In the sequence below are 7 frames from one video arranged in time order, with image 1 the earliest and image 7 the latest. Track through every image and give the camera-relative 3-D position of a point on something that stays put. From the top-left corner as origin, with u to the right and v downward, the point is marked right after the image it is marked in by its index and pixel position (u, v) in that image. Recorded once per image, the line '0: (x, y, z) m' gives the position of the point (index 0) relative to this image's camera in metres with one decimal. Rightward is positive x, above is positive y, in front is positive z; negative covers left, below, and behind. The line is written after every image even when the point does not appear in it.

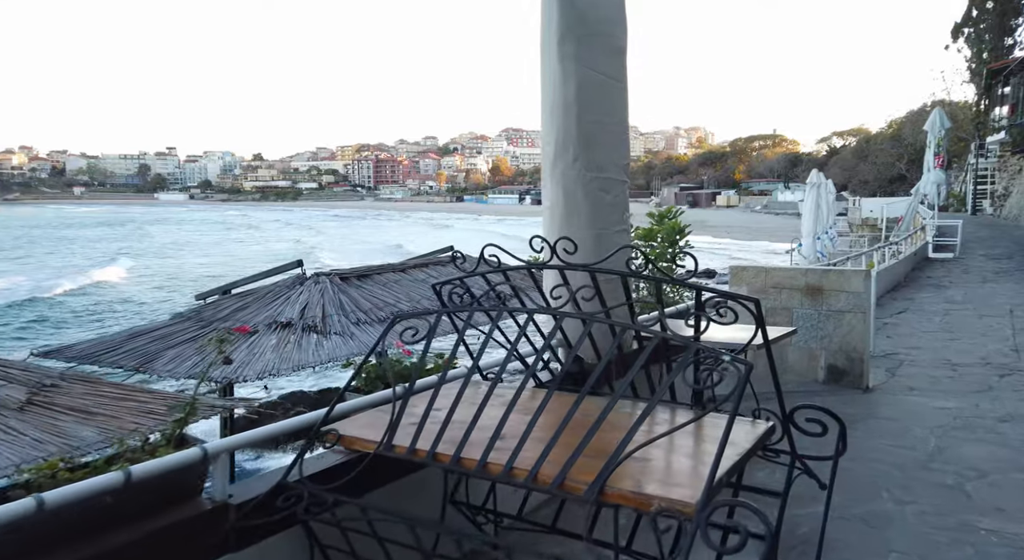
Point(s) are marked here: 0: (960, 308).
0: (+5.7, -0.4, +9.7) m
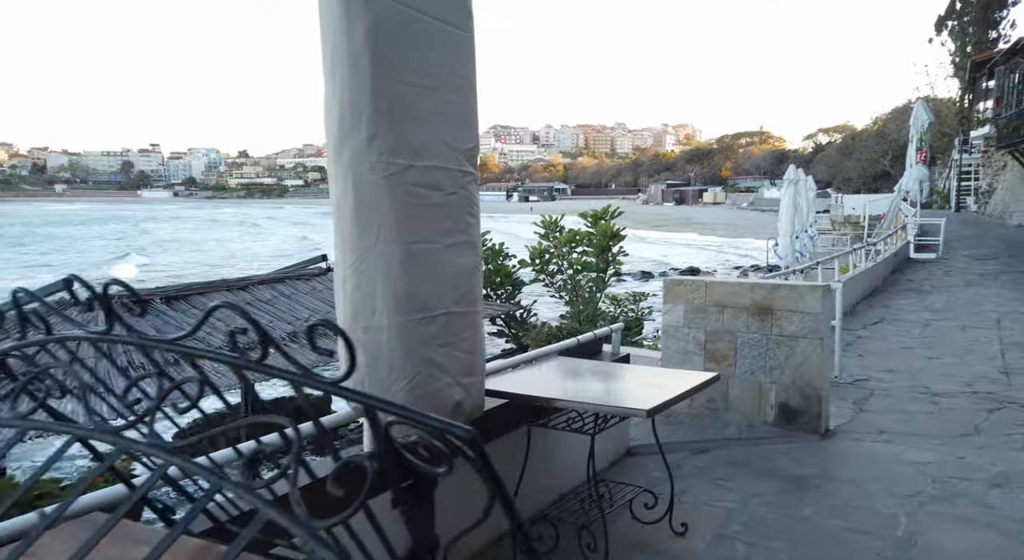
0: (+5.0, -0.4, +8.8) m
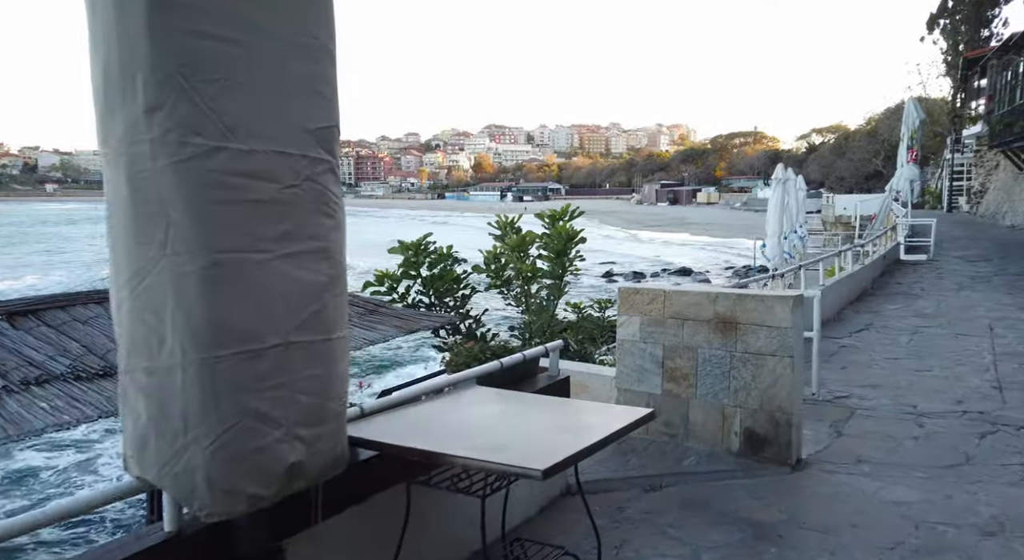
0: (+4.6, -0.5, +8.3) m
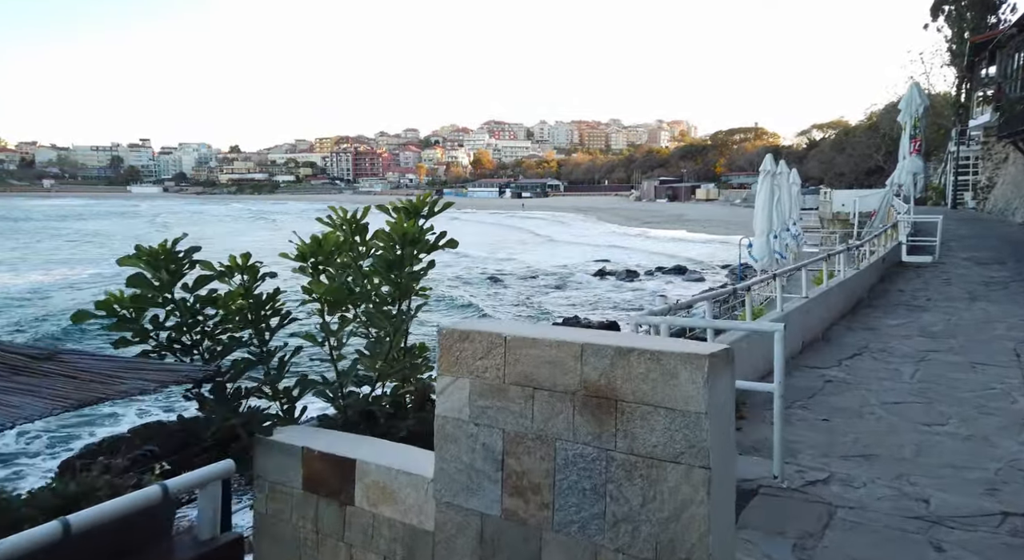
0: (+3.8, -0.6, +6.6) m
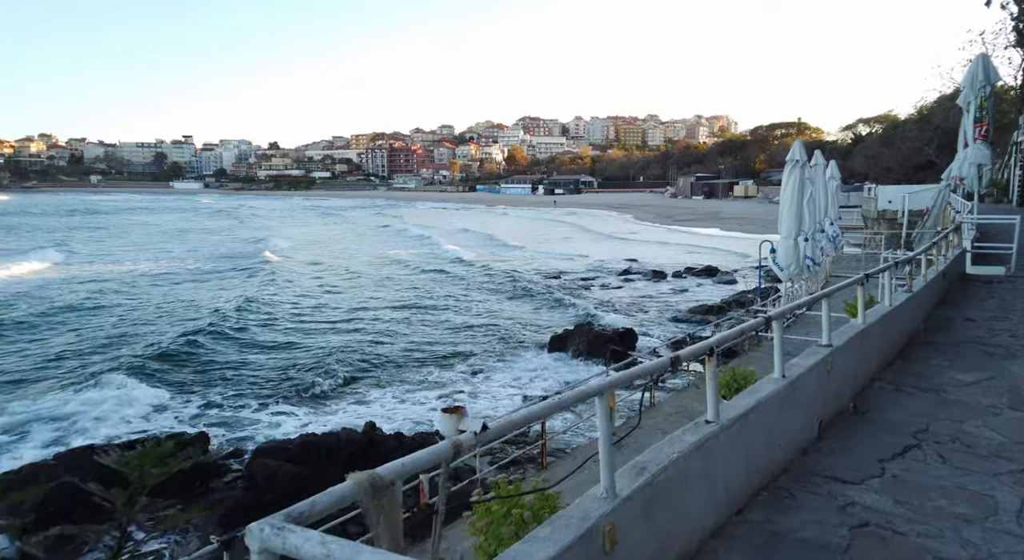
0: (+2.9, -0.8, +4.0) m
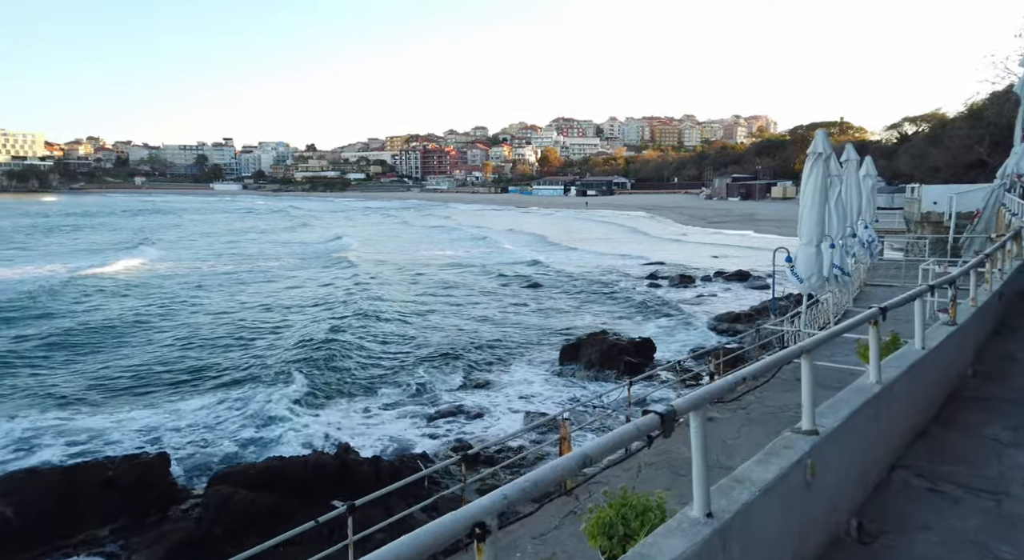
0: (+2.0, -1.0, +2.1) m
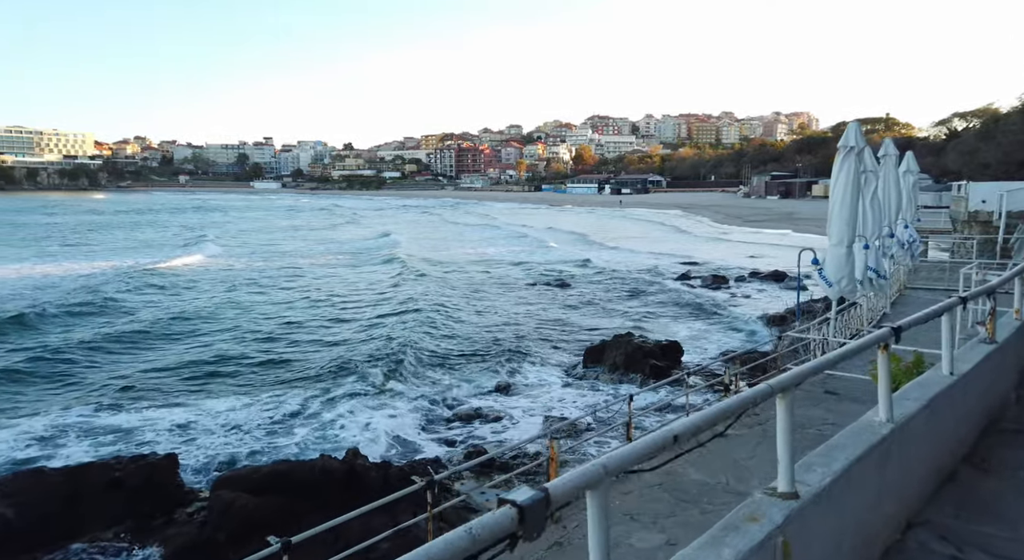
0: (+1.7, -1.1, +1.4) m
